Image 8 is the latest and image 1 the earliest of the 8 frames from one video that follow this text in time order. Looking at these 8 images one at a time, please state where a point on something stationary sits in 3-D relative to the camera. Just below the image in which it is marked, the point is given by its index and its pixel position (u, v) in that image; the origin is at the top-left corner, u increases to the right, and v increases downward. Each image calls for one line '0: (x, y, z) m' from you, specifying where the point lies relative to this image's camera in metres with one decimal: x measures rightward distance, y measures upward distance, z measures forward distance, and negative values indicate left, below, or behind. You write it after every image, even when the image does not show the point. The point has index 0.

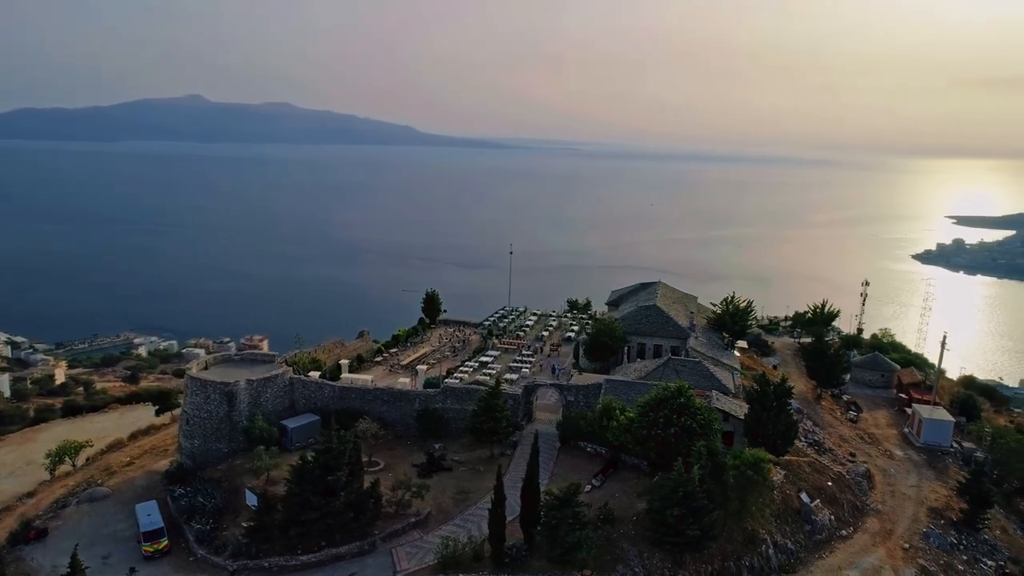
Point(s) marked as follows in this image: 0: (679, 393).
0: (+5.3, -3.3, +19.7) m
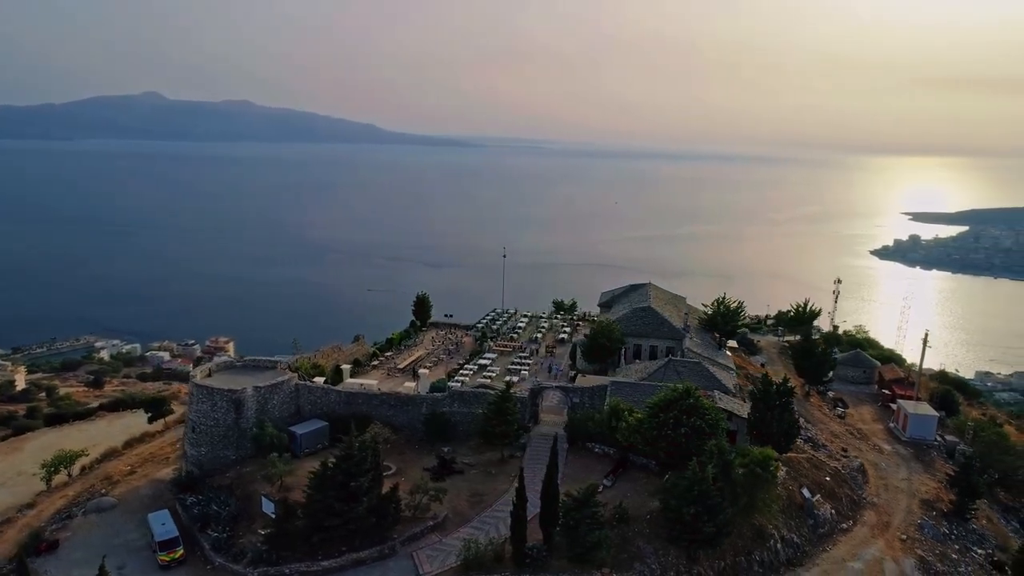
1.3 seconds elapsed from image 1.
0: (+5.7, -3.4, +20.4) m
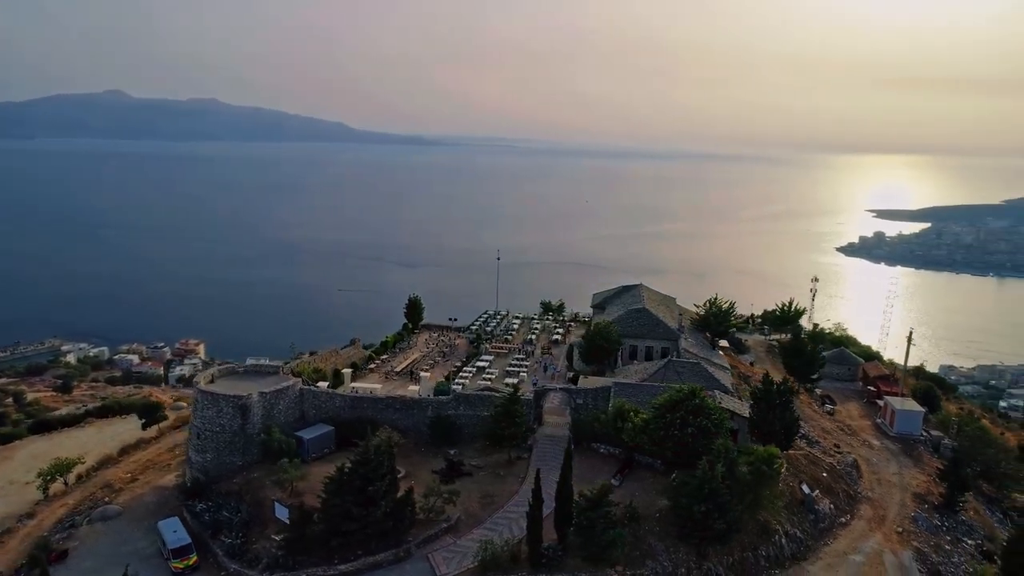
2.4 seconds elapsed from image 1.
0: (+6.0, -3.5, +20.9) m
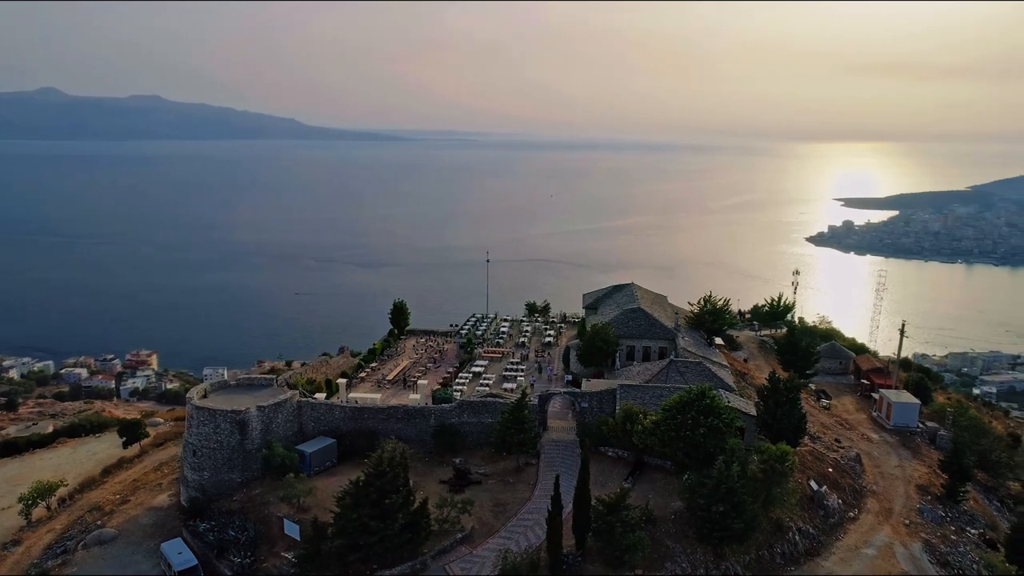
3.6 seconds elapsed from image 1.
0: (+6.3, -3.5, +20.9) m
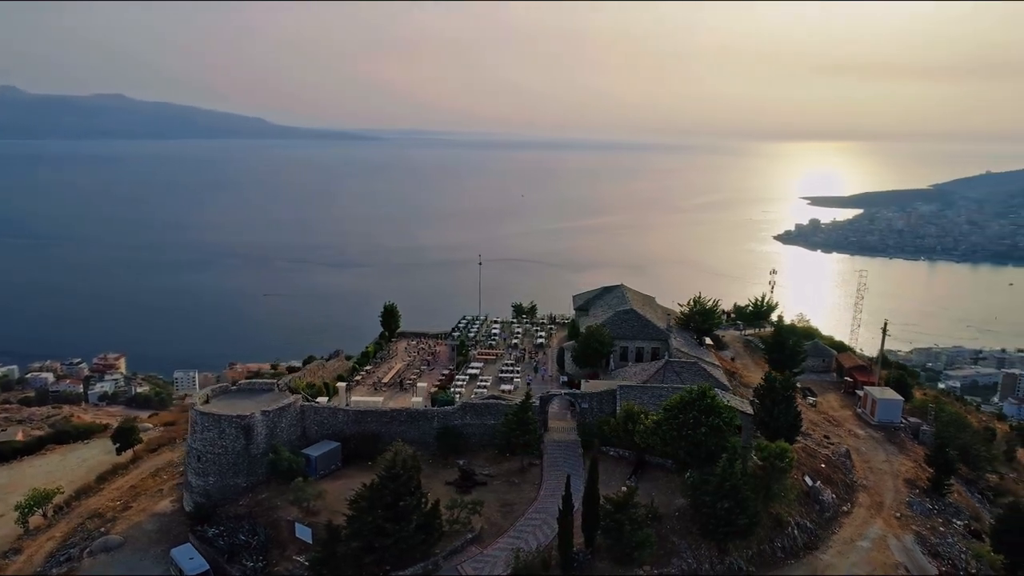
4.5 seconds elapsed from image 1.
0: (+6.5, -3.6, +21.5) m
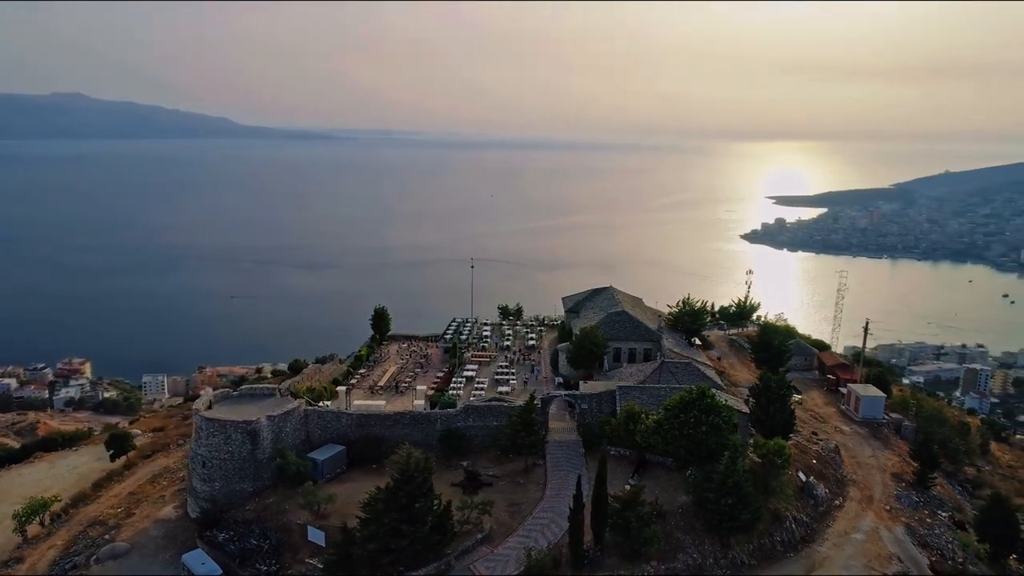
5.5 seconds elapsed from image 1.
0: (+6.7, -3.8, +22.2) m
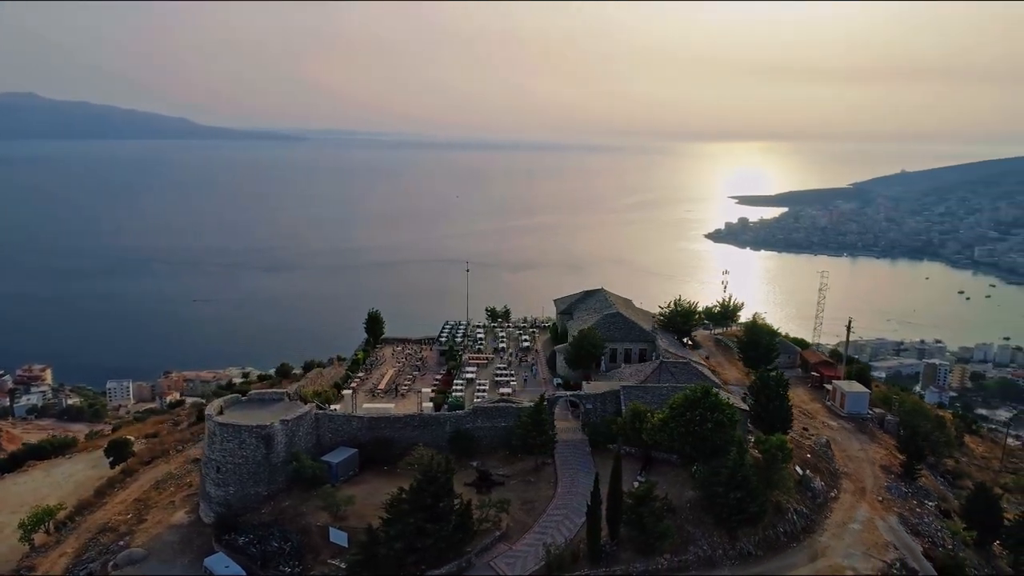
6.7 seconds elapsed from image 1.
0: (+7.1, -3.9, +23.1) m
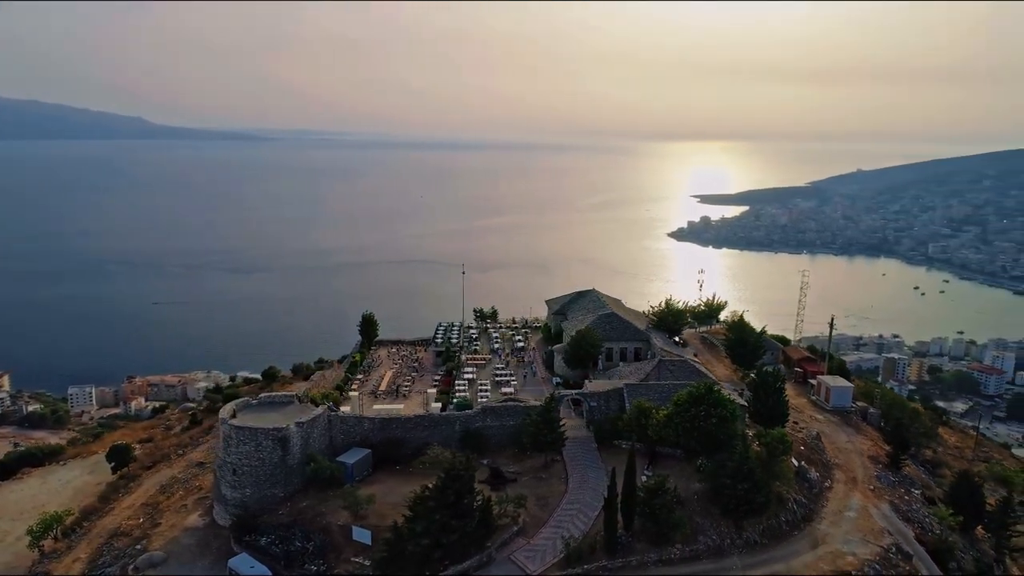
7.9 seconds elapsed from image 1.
0: (+7.6, -3.9, +24.1) m
